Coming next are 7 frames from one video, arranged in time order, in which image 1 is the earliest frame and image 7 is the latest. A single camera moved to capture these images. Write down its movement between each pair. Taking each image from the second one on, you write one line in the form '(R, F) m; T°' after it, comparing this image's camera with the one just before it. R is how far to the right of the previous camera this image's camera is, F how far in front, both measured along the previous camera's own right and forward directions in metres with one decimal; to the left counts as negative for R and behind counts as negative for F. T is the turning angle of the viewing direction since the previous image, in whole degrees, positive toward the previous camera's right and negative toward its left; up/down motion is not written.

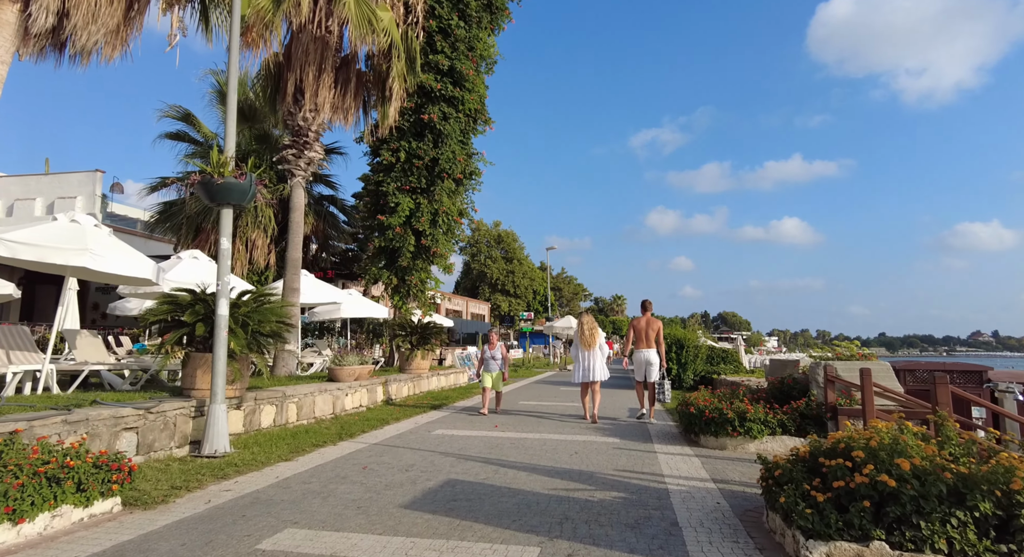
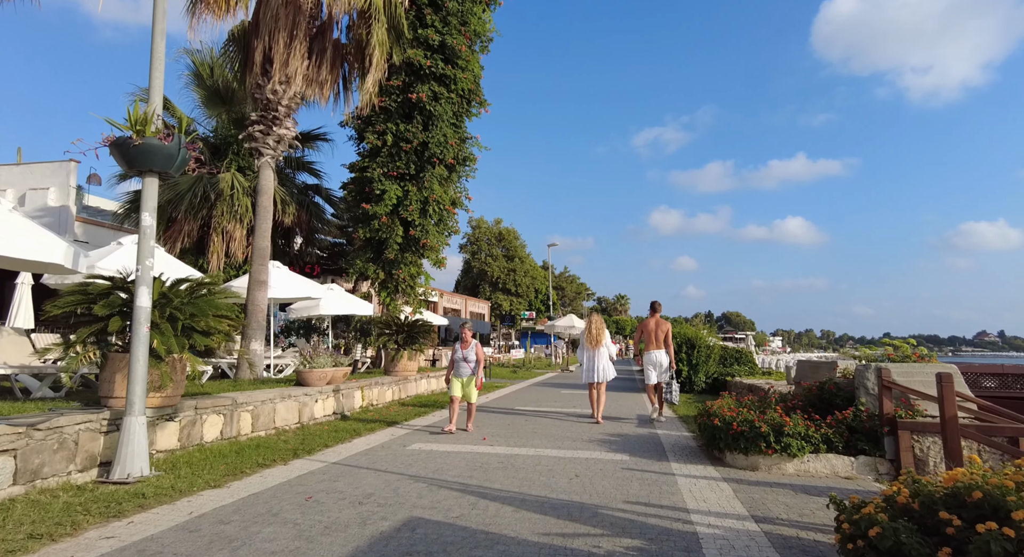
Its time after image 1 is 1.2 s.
(+0.2, +1.2) m; 0°
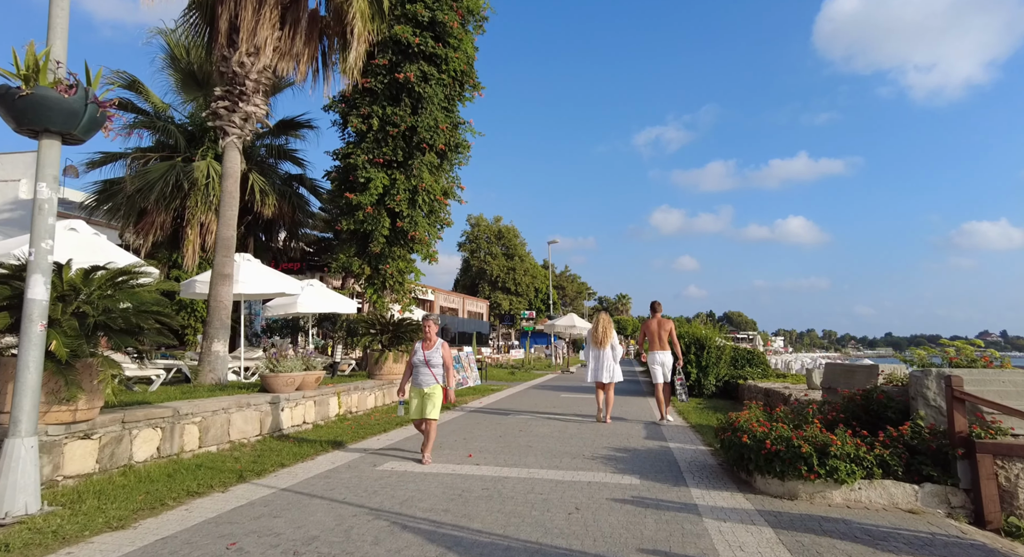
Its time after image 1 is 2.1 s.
(+0.1, +1.1) m; 0°
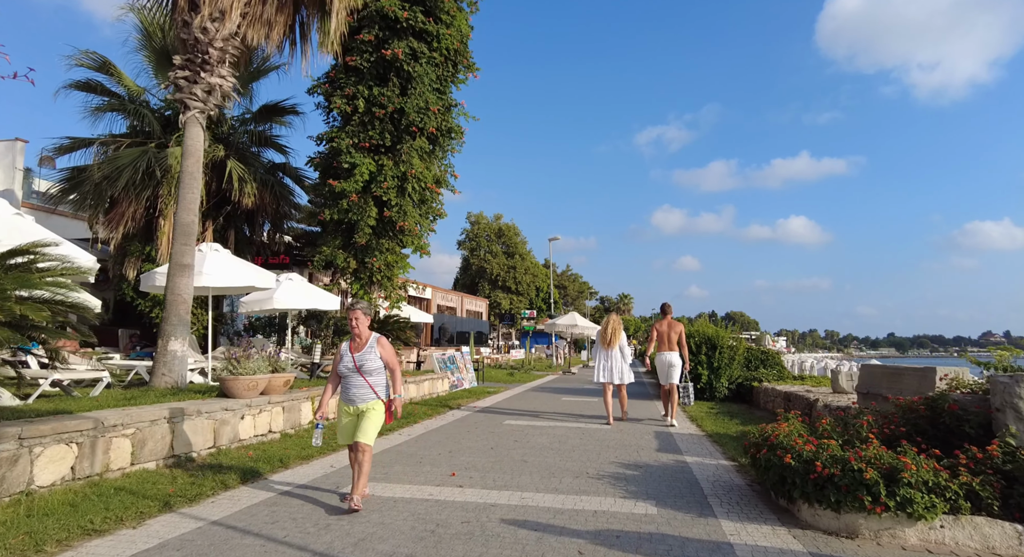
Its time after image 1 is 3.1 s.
(+0.1, +1.0) m; 0°
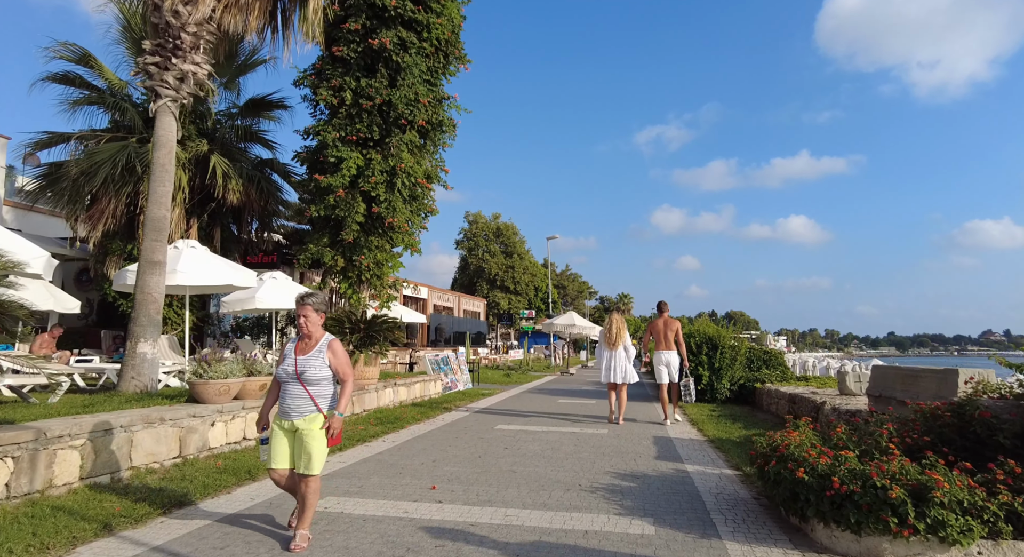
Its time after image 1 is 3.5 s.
(+0.1, +0.5) m; 0°
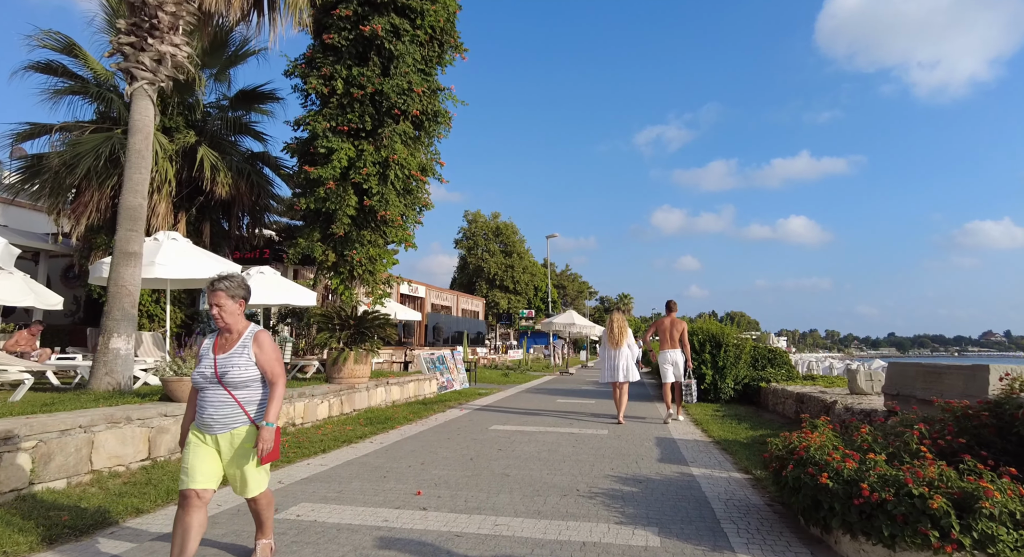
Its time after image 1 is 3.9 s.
(+0.1, +0.4) m; 0°
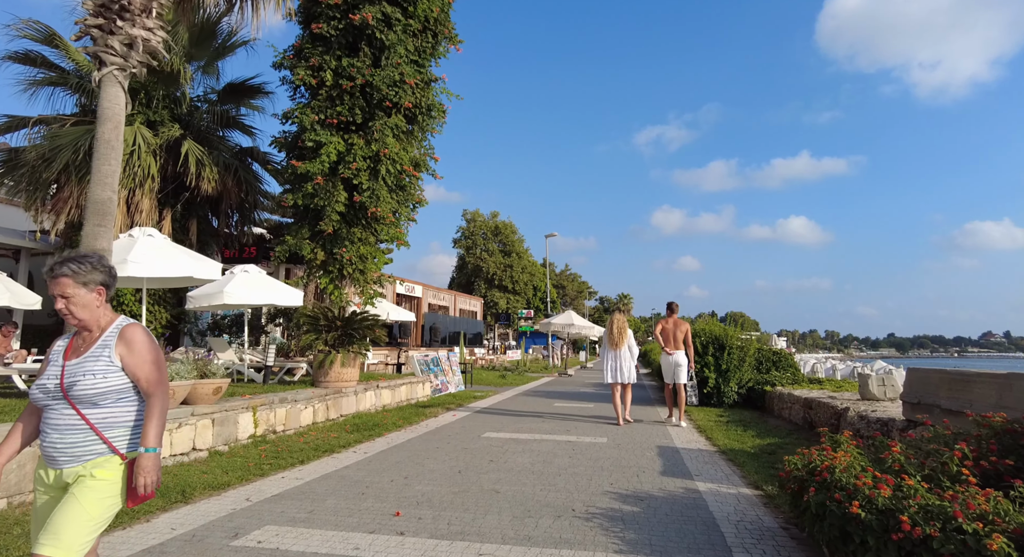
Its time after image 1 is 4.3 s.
(+0.1, +0.5) m; 0°
